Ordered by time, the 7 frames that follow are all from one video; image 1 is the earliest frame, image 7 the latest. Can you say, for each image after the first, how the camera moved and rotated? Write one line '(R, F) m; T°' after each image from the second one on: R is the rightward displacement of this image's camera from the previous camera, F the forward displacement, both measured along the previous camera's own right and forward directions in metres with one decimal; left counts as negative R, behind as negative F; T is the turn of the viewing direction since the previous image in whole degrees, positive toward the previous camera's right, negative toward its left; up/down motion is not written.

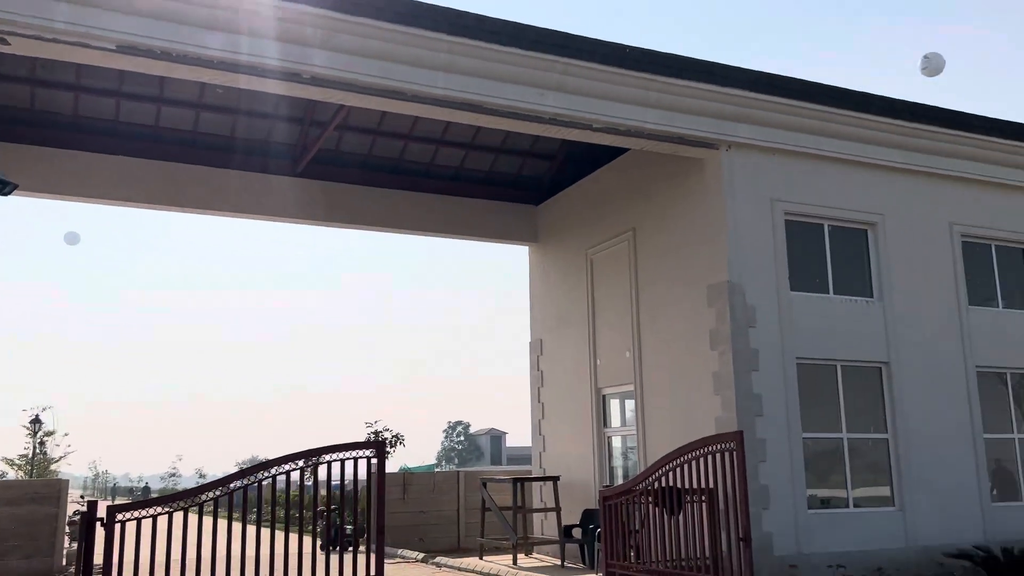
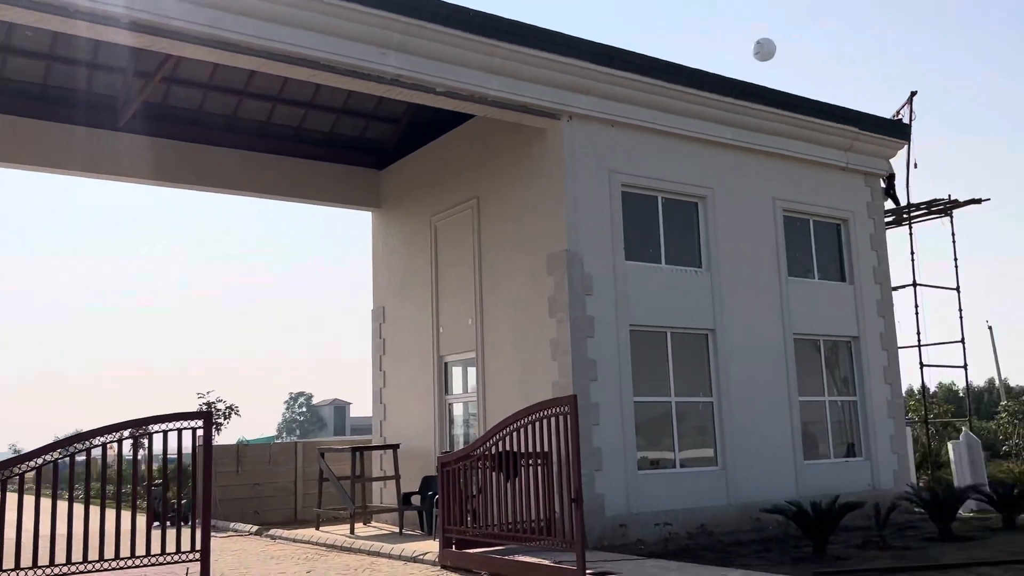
(-0.1, +0.1) m; +10°
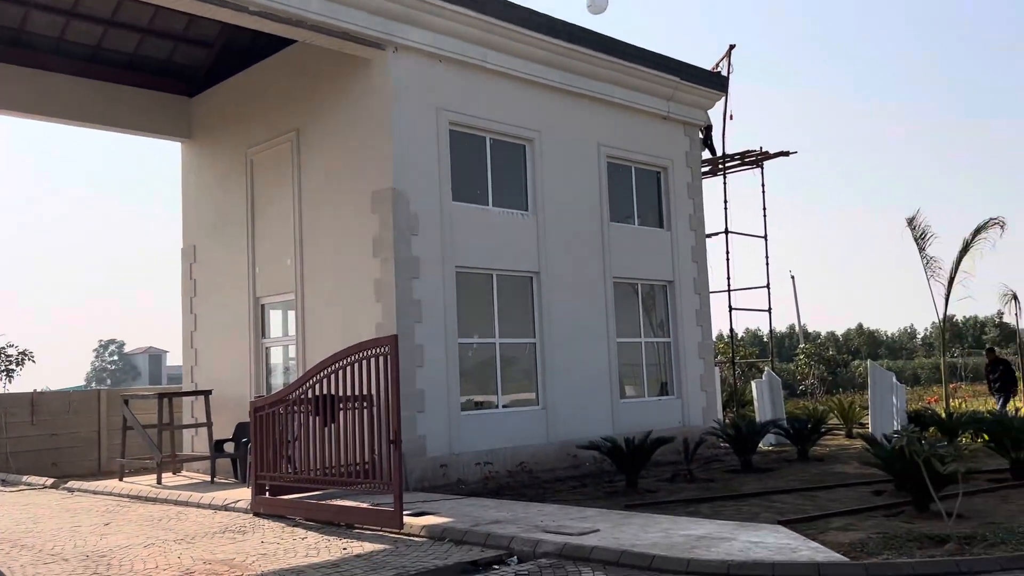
(+0.1, +0.2) m; +11°
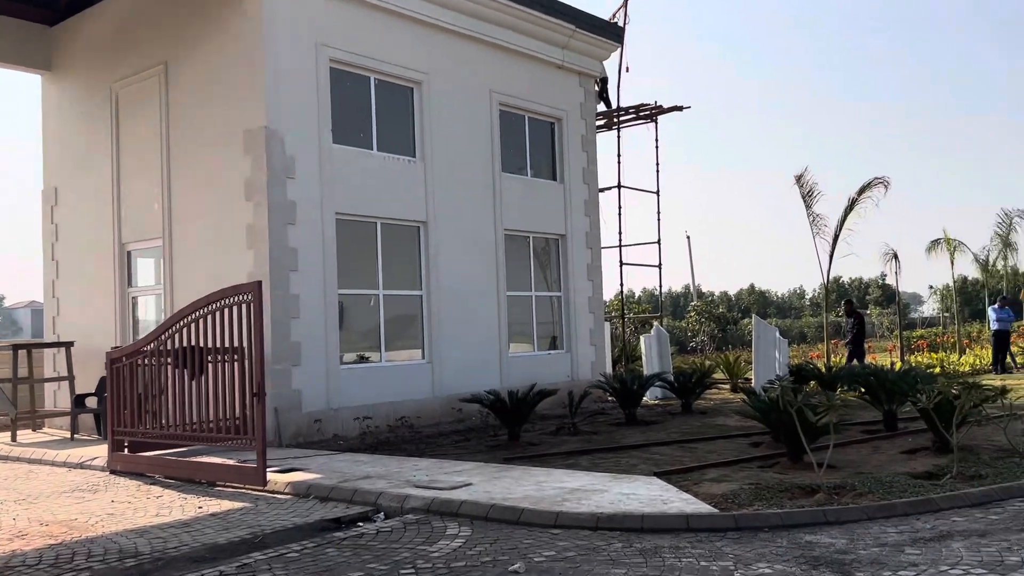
(+0.3, +0.4) m; +6°
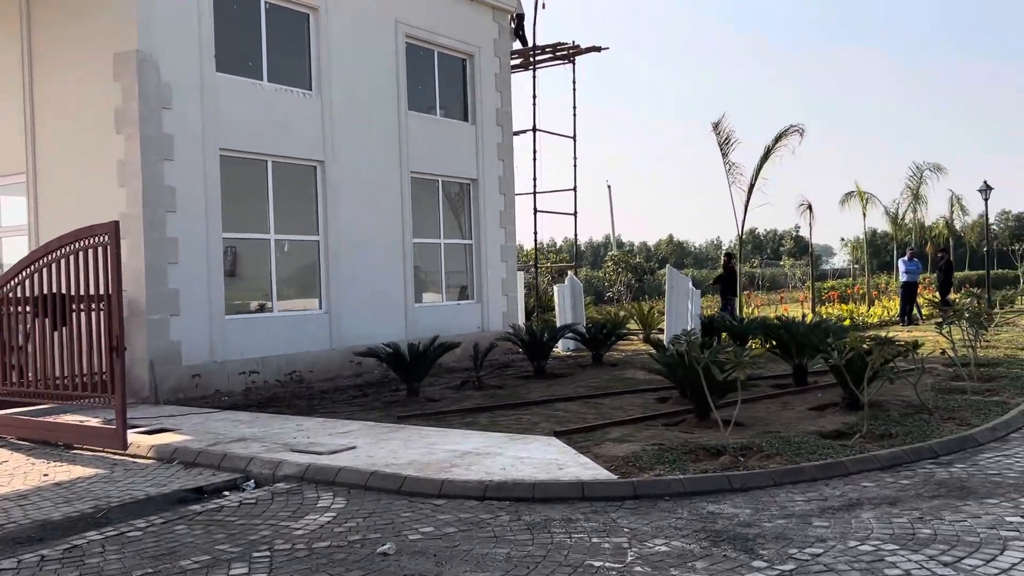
(+0.2, +0.6) m; +5°
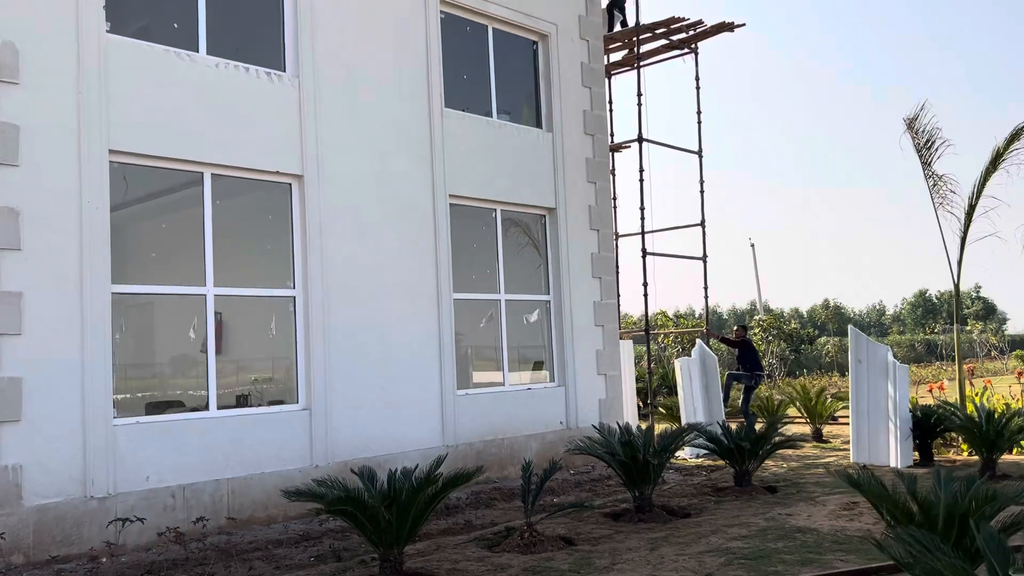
(+0.5, +4.4) m; -9°
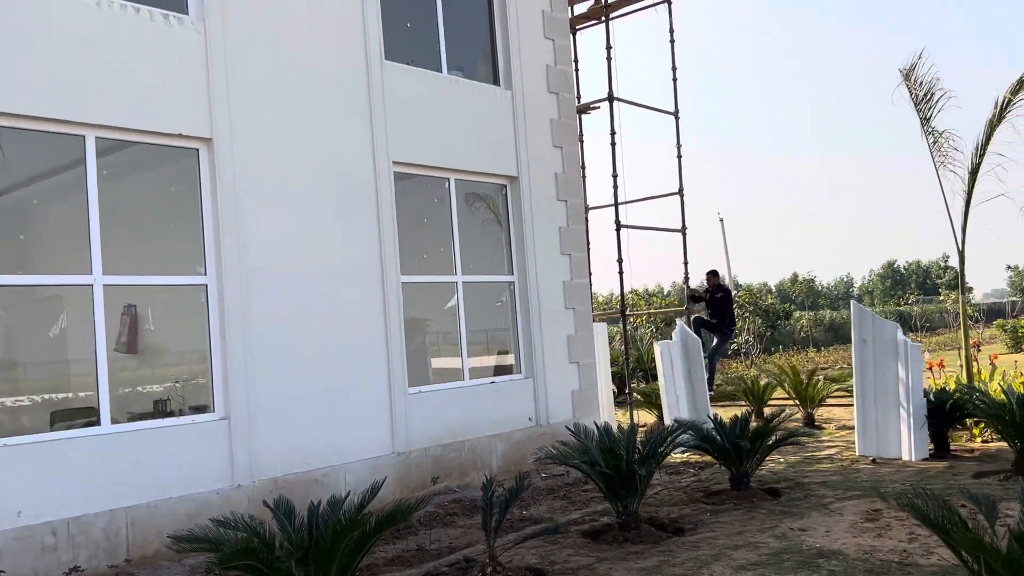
(+0.1, +1.1) m; +2°
